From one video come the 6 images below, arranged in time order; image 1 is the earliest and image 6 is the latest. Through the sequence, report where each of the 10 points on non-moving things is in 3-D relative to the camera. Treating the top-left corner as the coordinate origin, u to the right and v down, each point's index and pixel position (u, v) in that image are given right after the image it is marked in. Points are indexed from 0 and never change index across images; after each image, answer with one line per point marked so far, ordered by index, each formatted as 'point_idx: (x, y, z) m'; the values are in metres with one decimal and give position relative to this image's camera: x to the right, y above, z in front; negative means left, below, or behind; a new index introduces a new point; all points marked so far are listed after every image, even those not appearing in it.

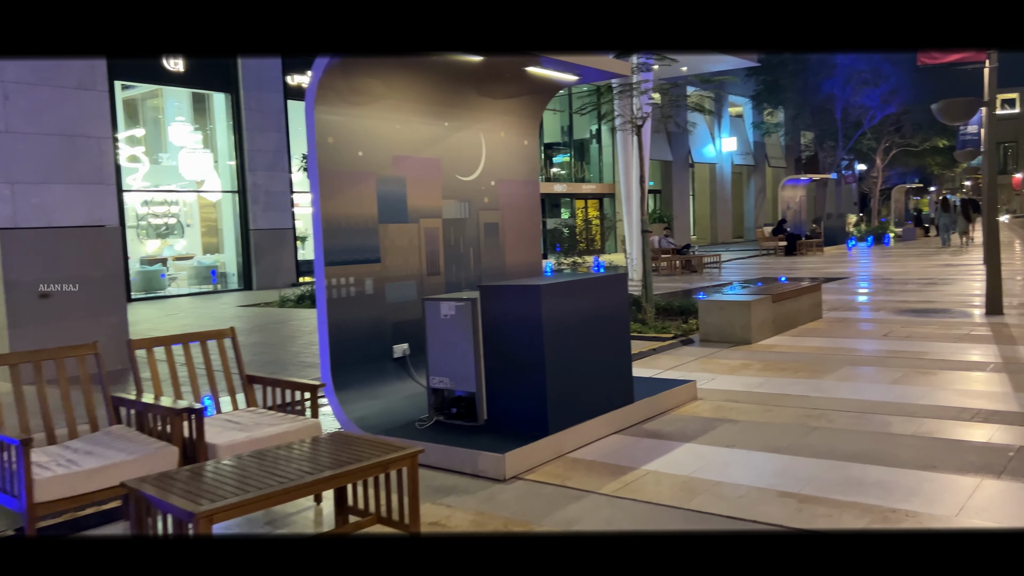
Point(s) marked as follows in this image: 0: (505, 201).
0: (-0.1, +0.8, +7.6) m
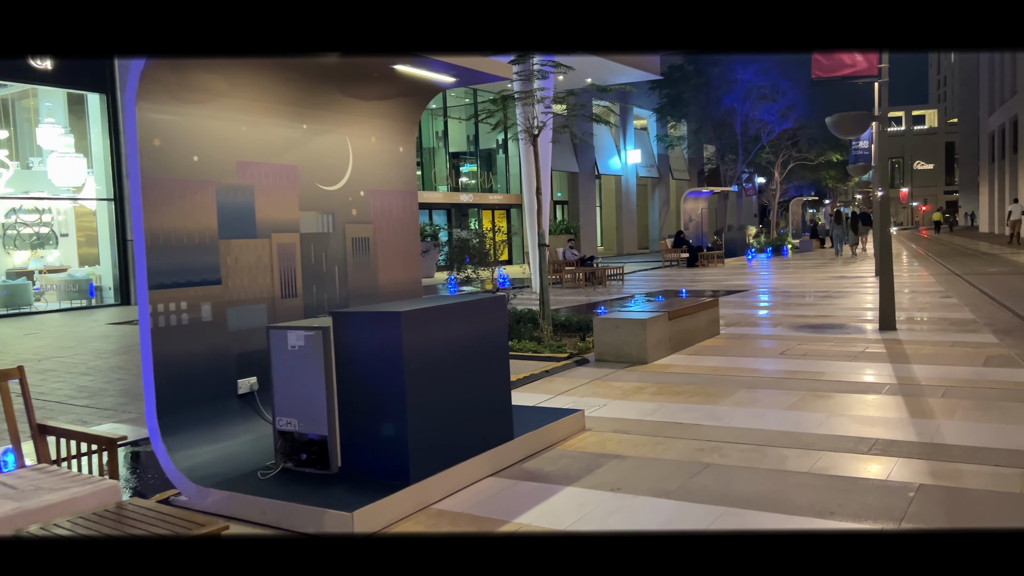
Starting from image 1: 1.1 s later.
0: (-1.1, +0.6, +6.9) m
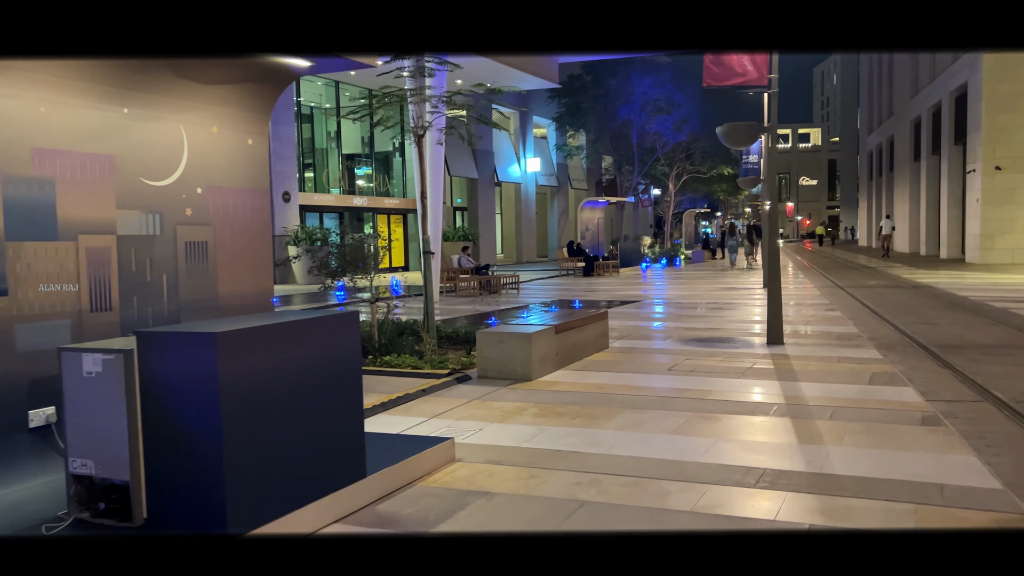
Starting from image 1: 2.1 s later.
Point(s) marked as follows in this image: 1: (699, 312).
0: (-2.2, +0.5, +6.0) m
1: (+3.9, -0.5, +16.6) m
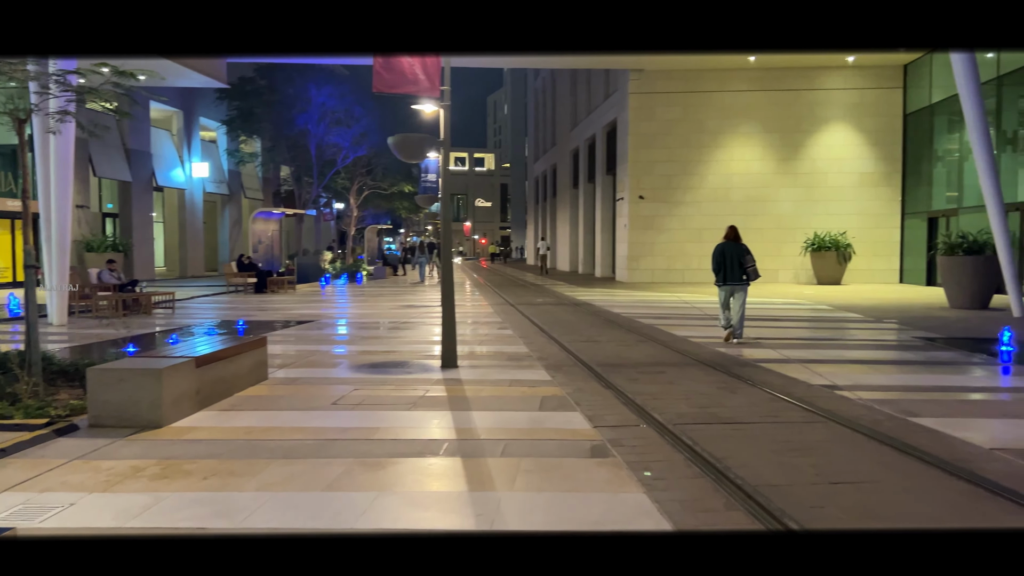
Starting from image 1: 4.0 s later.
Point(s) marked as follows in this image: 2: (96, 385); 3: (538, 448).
0: (-4.2, +0.4, +3.8) m
1: (-2.6, -0.9, +15.8) m
2: (-3.6, -0.8, +7.1) m
3: (+0.2, -1.2, +6.2) m
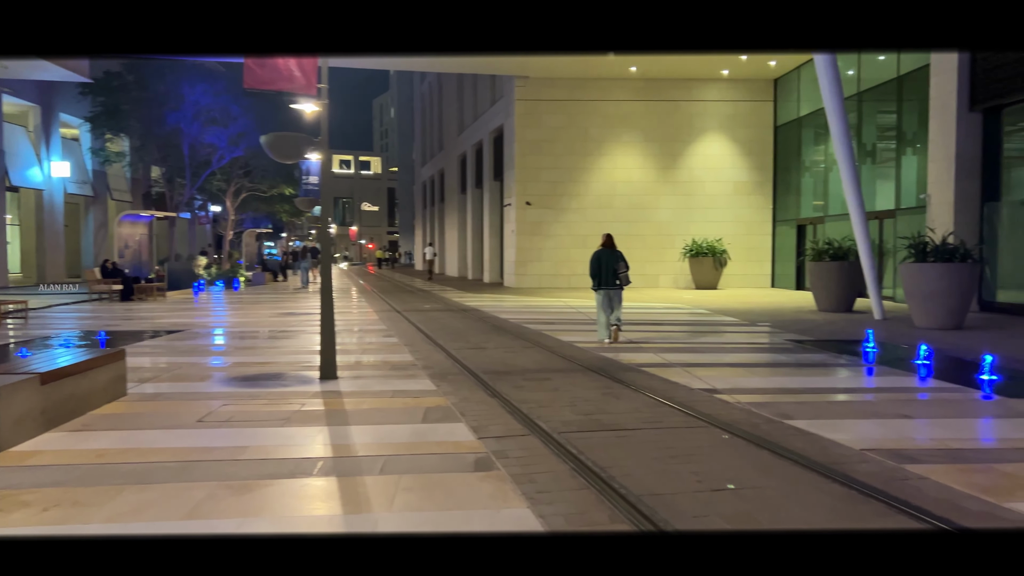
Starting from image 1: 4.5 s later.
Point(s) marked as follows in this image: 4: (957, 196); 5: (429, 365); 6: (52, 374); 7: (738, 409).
0: (-4.7, +0.3, +3.0) m
1: (-4.8, -1.0, +15.1) m
2: (-4.5, -0.9, +6.3) m
3: (-0.7, -1.3, +6.0) m
4: (+10.3, +2.1, +18.8) m
5: (-1.2, -1.1, +11.6) m
6: (-4.0, -0.7, +7.3) m
7: (+2.1, -1.1, +7.6) m
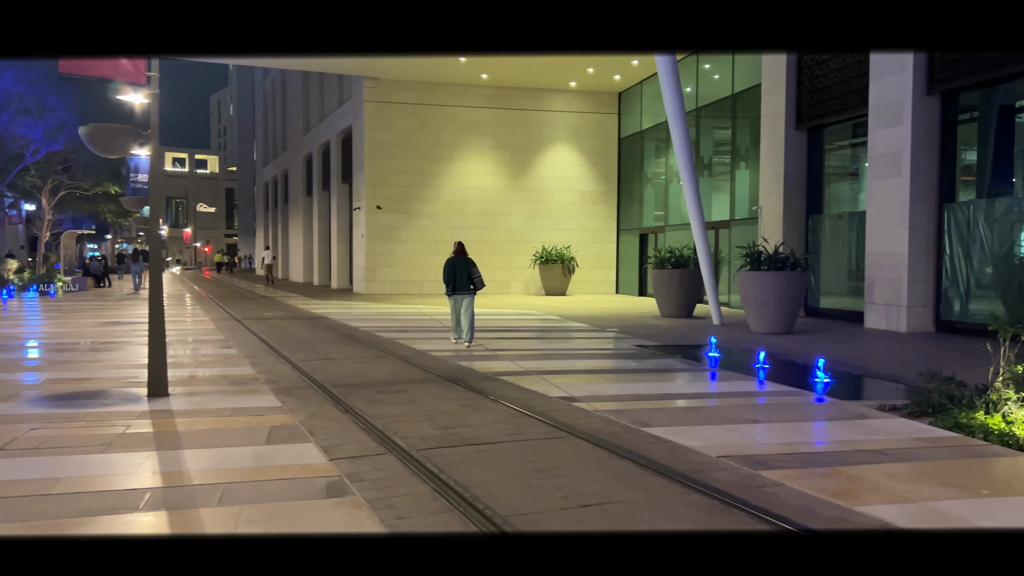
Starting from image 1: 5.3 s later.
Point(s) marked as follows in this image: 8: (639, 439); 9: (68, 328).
0: (-5.1, +0.3, +1.8) m
1: (-7.4, -1.1, +13.7) m
2: (-5.5, -1.0, +5.1) m
3: (-1.6, -1.3, +5.4) m
4: (+6.7, +1.9, +20.1) m
5: (-3.2, -1.2, +10.9) m
6: (-5.2, -0.8, +6.1) m
7: (+0.8, -1.2, +7.6) m
8: (+1.0, -1.2, +6.6) m
9: (-10.2, -0.9, +18.7) m
